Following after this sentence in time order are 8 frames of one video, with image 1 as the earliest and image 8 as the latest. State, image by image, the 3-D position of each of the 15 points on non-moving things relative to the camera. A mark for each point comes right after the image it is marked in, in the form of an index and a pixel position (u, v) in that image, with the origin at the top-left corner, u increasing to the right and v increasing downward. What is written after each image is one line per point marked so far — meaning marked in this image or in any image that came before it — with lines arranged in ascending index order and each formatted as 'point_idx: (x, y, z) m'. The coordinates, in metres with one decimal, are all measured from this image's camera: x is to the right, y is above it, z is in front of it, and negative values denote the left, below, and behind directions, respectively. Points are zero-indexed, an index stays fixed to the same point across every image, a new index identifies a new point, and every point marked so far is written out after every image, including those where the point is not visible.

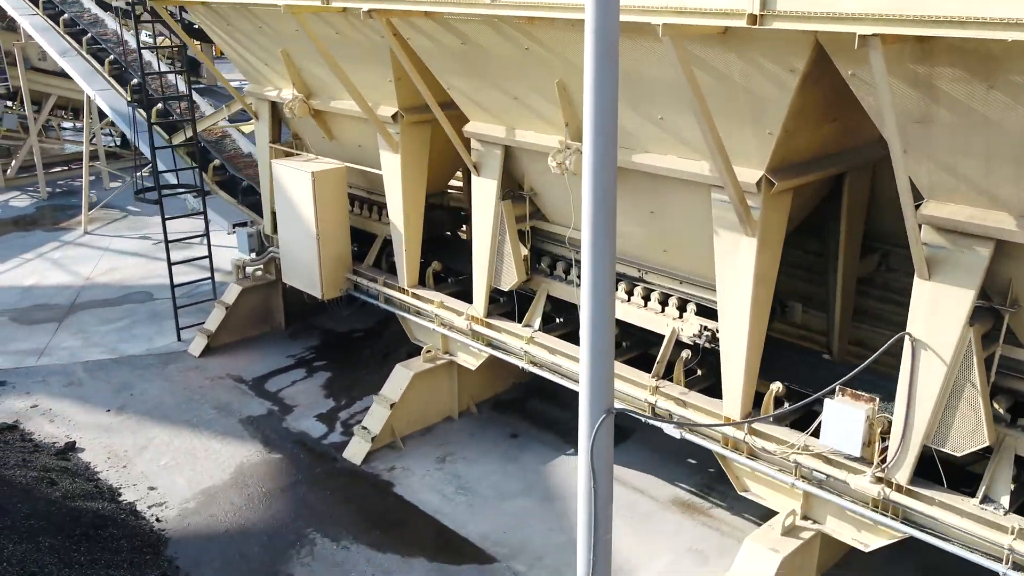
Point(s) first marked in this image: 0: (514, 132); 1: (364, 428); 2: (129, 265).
0: (0.0, +1.2, +6.9) m
1: (-1.3, -1.2, +7.9) m
2: (-5.5, +0.3, +13.1) m
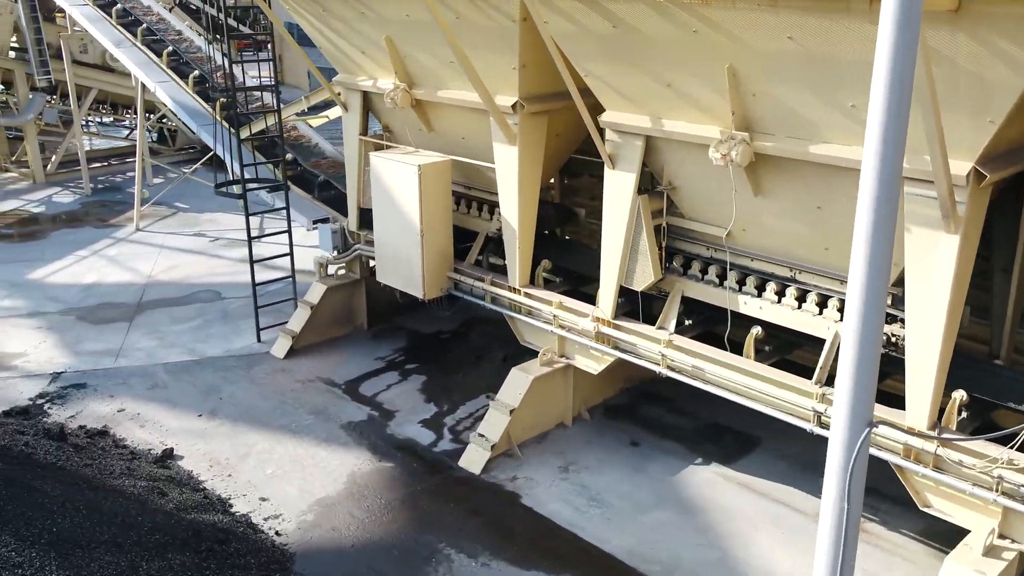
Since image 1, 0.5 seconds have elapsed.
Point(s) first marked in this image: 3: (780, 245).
0: (+1.1, +1.2, +6.5) m
1: (-0.3, -1.2, +7.5) m
2: (-4.5, +0.4, +12.7) m
3: (+1.9, +0.3, +6.5) m
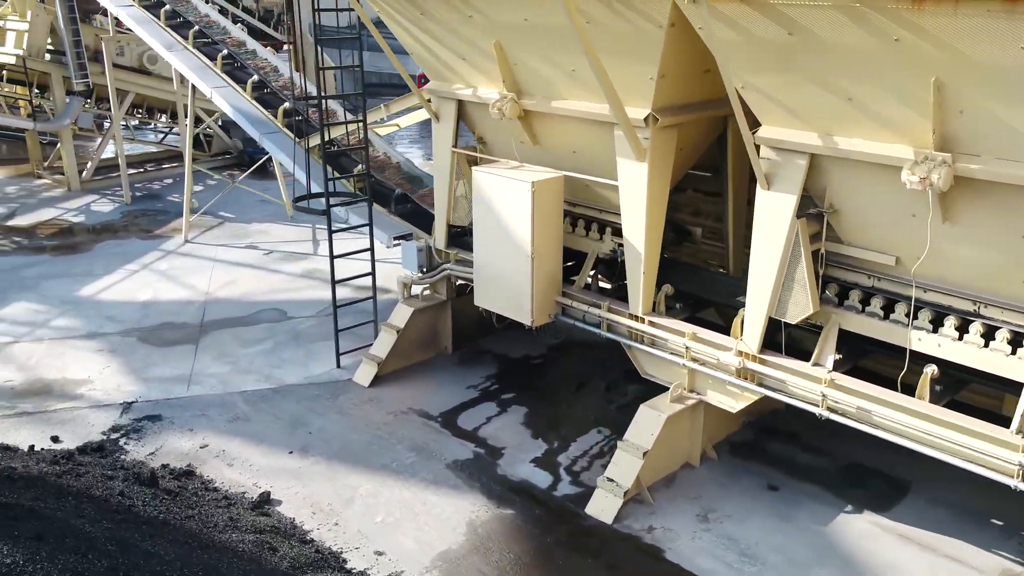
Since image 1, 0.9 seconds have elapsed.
0: (+2.1, +1.0, +5.9) m
1: (+0.7, -1.5, +6.9) m
2: (-3.5, +0.1, +12.0) m
3: (+2.9, +0.1, +5.9) m
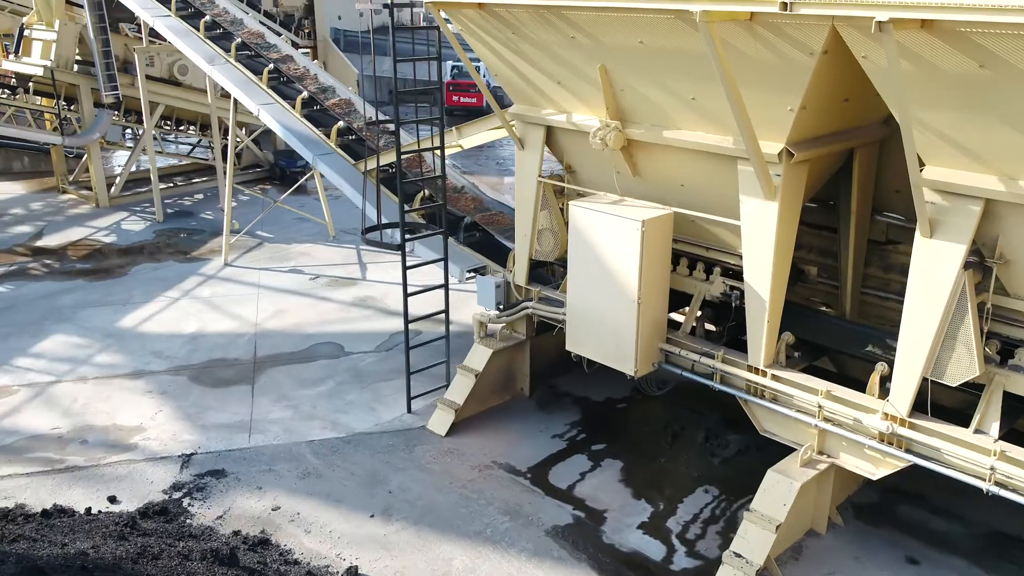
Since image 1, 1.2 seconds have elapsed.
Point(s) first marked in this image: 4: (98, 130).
0: (+2.9, +0.6, +5.2) m
1: (+1.5, -1.8, +6.2) m
2: (-2.7, -0.2, +11.4) m
3: (+3.7, -0.3, +5.1) m
4: (-7.1, +2.7, +15.5) m
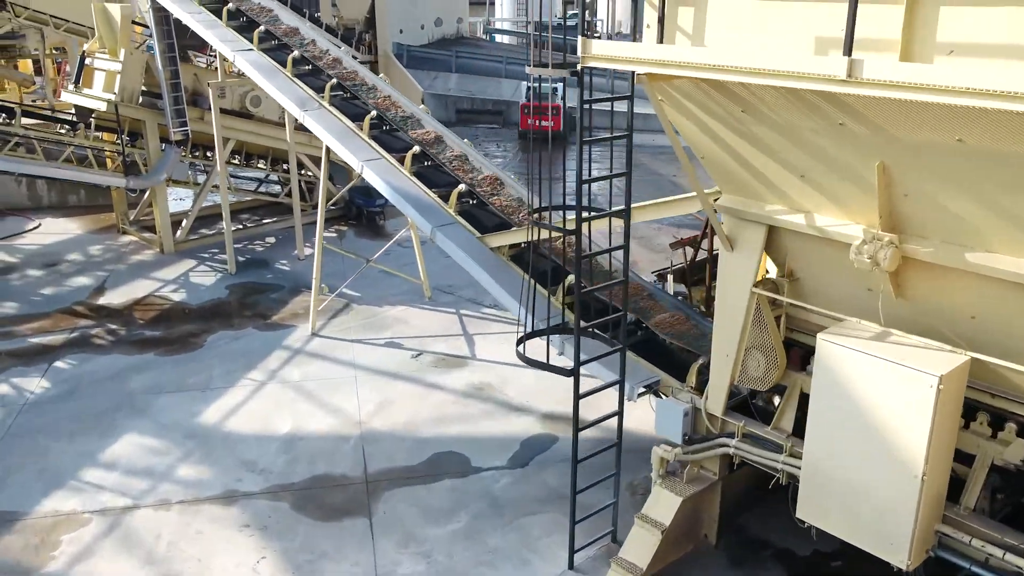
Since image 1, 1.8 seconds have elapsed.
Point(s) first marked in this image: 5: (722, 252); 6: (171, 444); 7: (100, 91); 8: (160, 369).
0: (+4.2, -0.4, +3.4) m
1: (+2.9, -2.8, +4.4) m
2: (-1.2, -1.2, +9.7) m
3: (+5.0, -1.3, +3.3) m
4: (-5.4, +1.8, +14.0) m
5: (+1.5, +0.3, +6.4) m
6: (-3.3, -1.5, +8.7) m
7: (-6.4, +3.0, +14.0) m
8: (-4.1, -0.9, +10.5) m
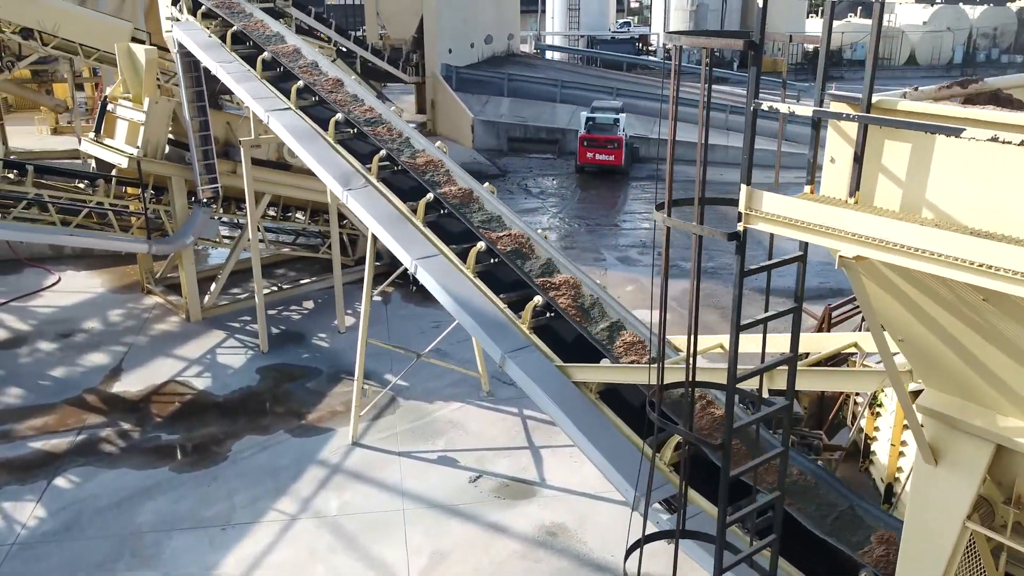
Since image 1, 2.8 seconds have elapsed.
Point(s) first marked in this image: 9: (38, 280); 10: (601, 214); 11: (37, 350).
0: (+4.6, -1.6, +1.4) m
1: (+3.3, -4.0, +2.5) m
2: (-0.5, -2.3, +8.0) m
3: (+5.5, -2.5, +1.4) m
4: (-4.4, +0.8, +12.5) m
5: (+2.1, -0.9, +4.6) m
6: (-2.6, -2.6, +7.1) m
7: (-5.4, +2.0, +12.6) m
8: (-3.3, -2.0, +8.9) m
9: (-7.7, +0.1, +14.8) m
10: (+1.9, +1.6, +19.1) m
11: (-6.4, -0.8, +12.1) m
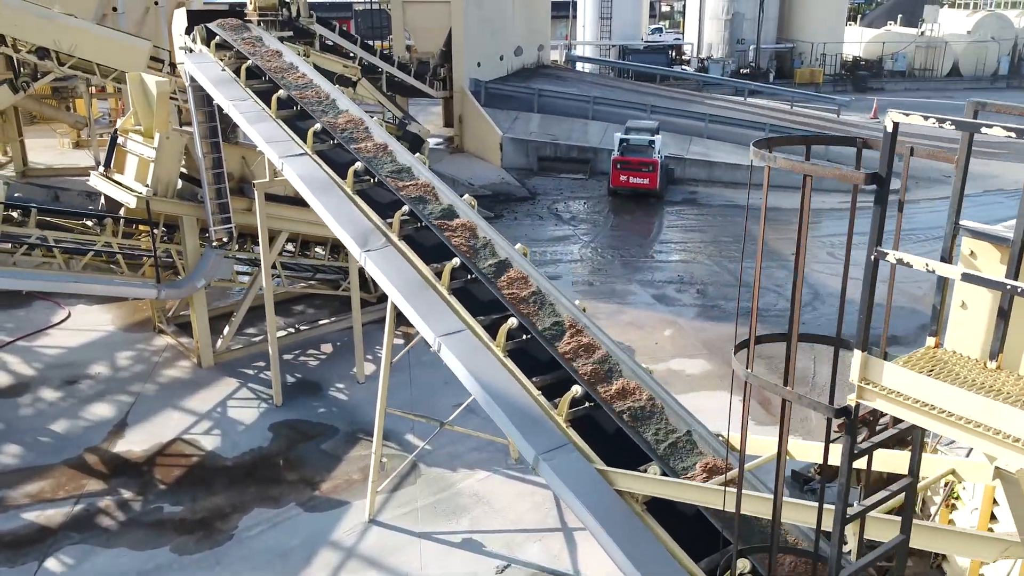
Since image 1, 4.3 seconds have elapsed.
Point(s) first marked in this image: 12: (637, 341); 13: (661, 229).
0: (+4.7, -2.3, +0.5) m
1: (+3.4, -4.7, +1.6) m
2: (-0.2, -2.9, +7.2) m
3: (+5.5, -3.2, +0.4) m
4: (-4.0, +0.2, +11.8) m
5: (+2.2, -1.6, +3.7) m
6: (-2.4, -3.2, +6.3) m
7: (-5.0, +1.4, +11.9) m
8: (-3.0, -2.6, +8.1) m
9: (-7.3, -0.4, +14.1) m
10: (+2.5, +0.9, +18.2) m
11: (-6.0, -1.4, +11.5) m
12: (+1.8, -0.8, +13.4) m
13: (+3.2, +1.2, +19.2) m
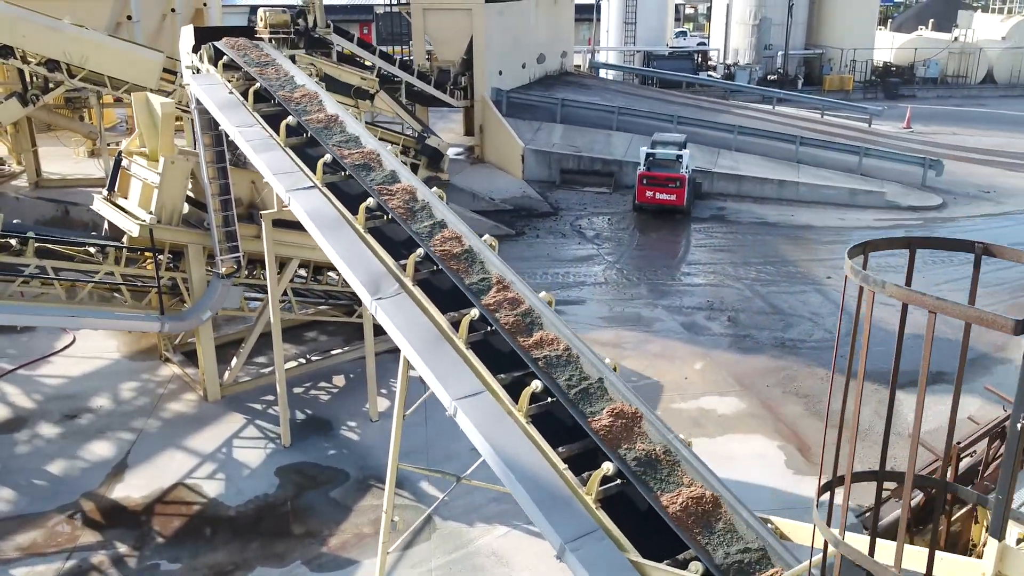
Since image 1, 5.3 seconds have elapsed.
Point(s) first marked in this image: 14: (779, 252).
0: (+4.7, -2.8, -0.3) m
1: (+3.4, -5.1, +0.9) m
2: (-0.1, -3.3, +6.5) m
3: (+5.5, -3.7, -0.4) m
4: (-3.8, -0.2, +11.2) m
5: (+2.3, -2.0, +3.0) m
6: (-2.3, -3.6, +5.7) m
7: (-4.7, +1.0, +11.3) m
8: (-2.9, -3.0, +7.5) m
9: (-6.9, -0.8, +13.6) m
10: (+2.9, +0.5, +17.5) m
11: (-5.7, -1.8, +10.9) m
12: (+2.1, -1.2, +12.7) m
13: (+3.6, +0.8, +18.5) m
14: (+5.4, +0.7, +18.3) m
